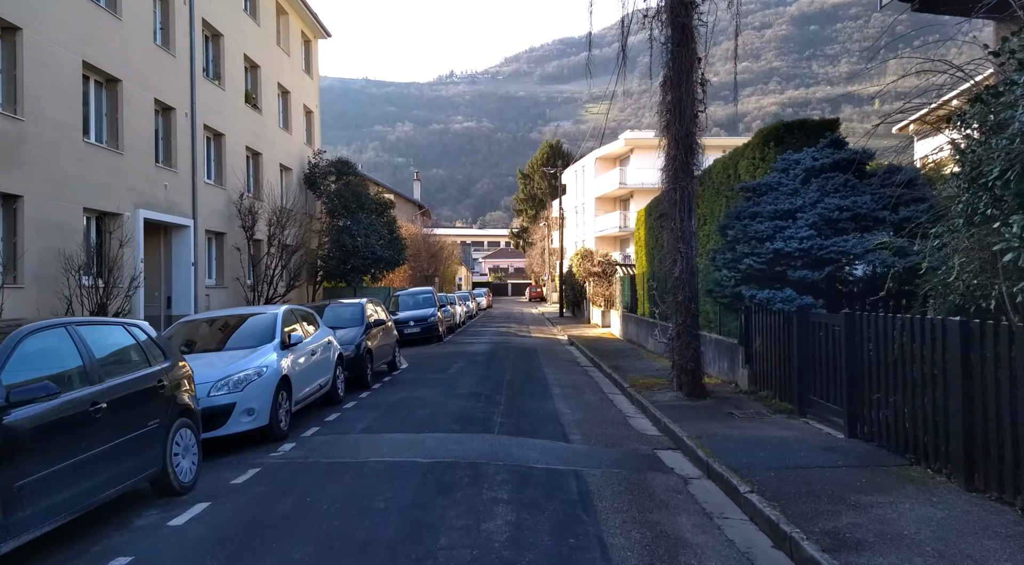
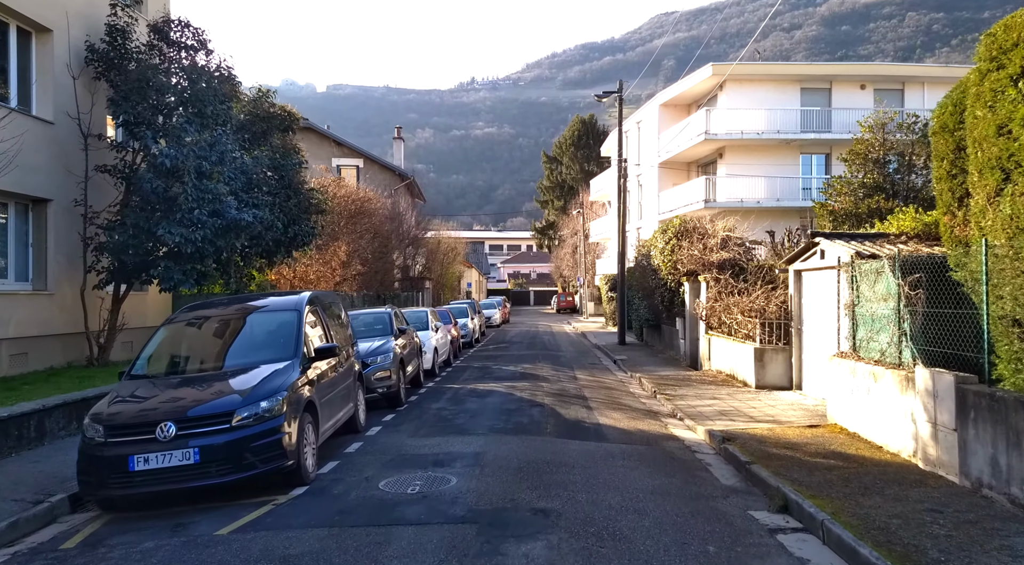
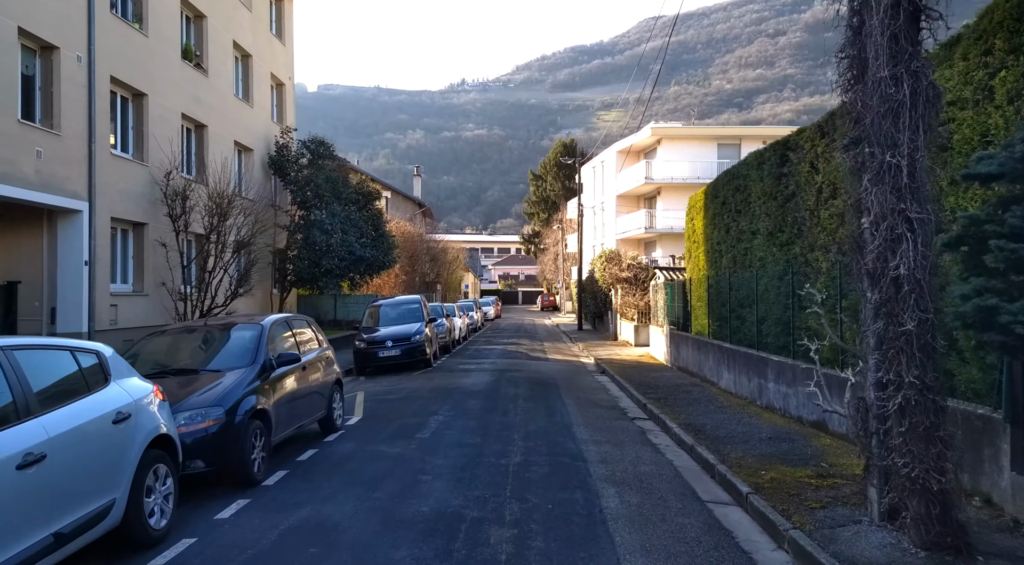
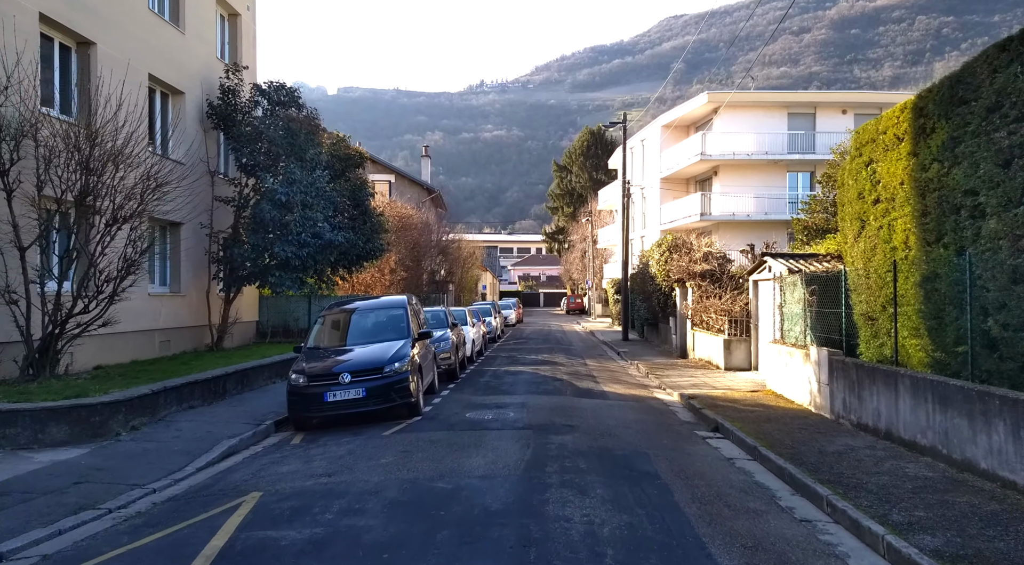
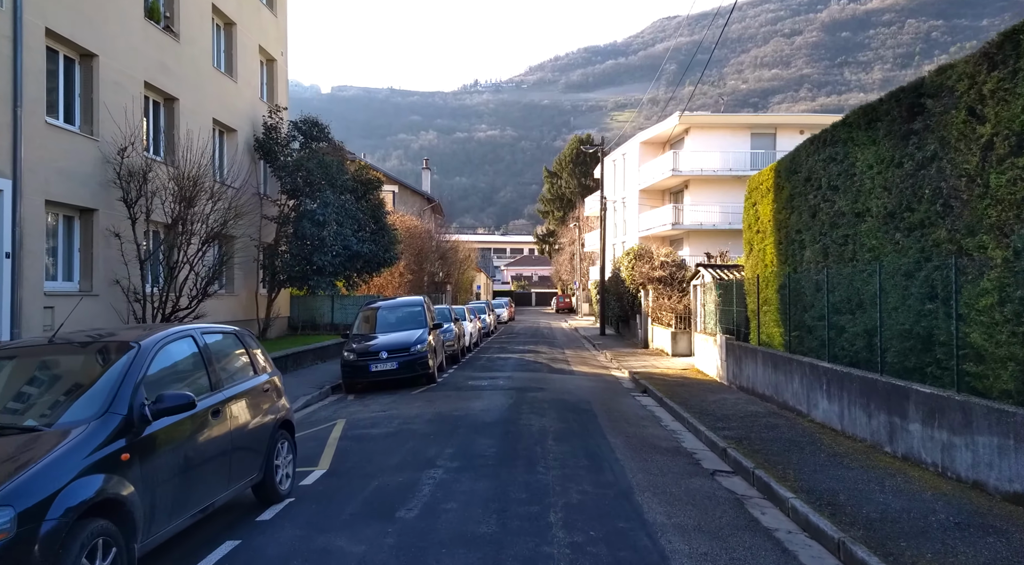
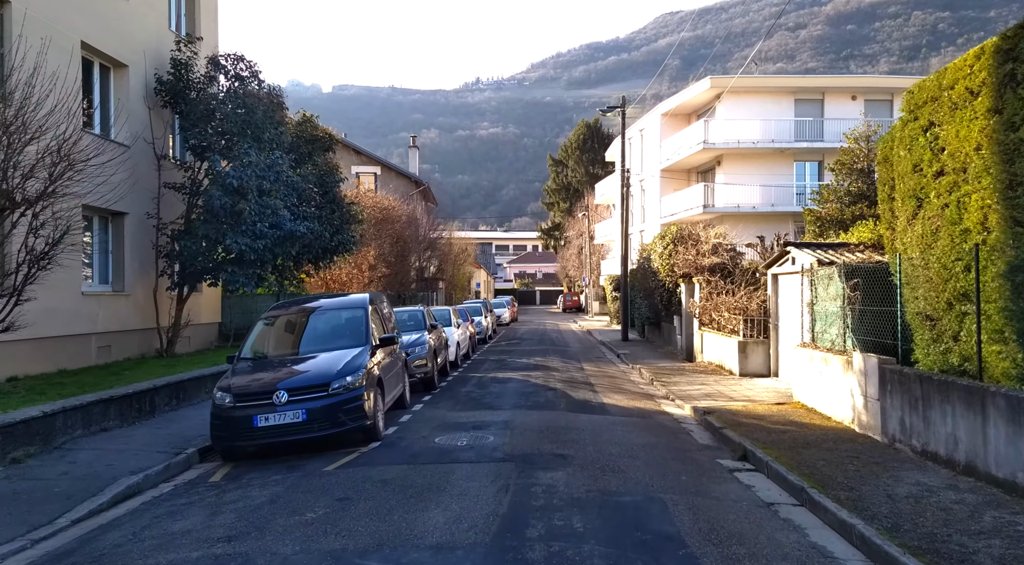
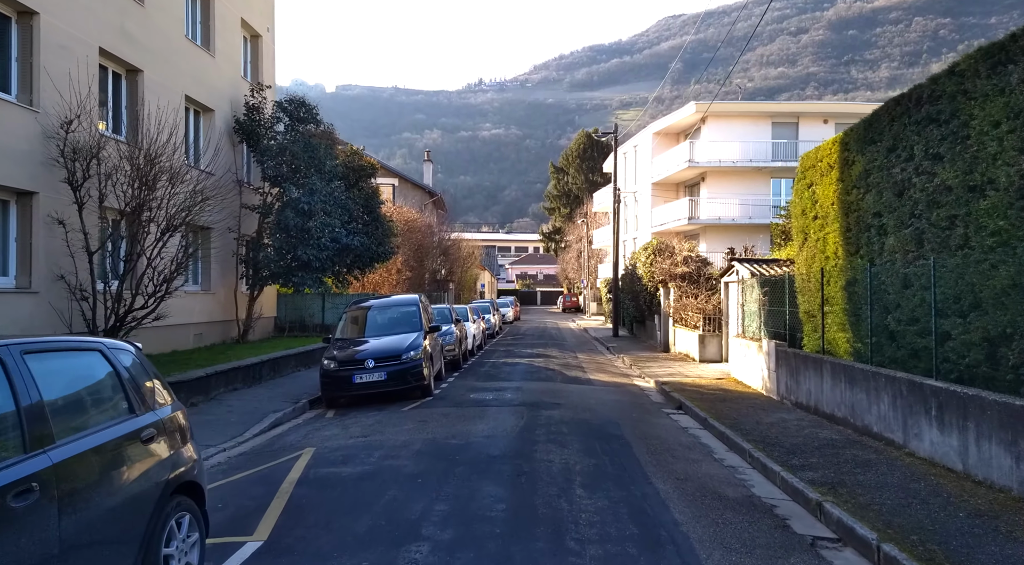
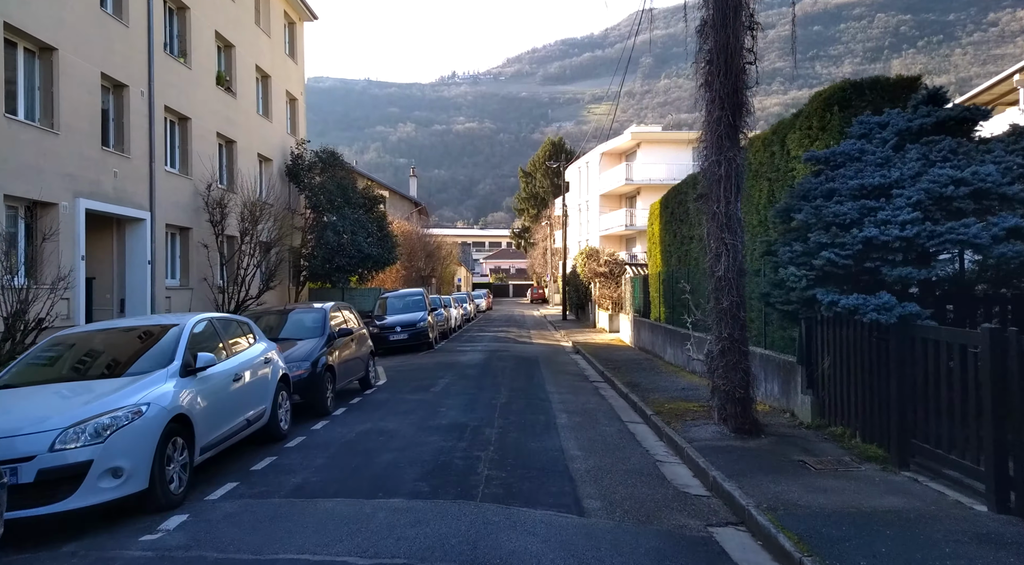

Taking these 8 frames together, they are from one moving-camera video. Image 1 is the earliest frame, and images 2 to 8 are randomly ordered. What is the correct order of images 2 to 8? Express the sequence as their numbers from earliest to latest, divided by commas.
8, 3, 5, 7, 4, 6, 2
